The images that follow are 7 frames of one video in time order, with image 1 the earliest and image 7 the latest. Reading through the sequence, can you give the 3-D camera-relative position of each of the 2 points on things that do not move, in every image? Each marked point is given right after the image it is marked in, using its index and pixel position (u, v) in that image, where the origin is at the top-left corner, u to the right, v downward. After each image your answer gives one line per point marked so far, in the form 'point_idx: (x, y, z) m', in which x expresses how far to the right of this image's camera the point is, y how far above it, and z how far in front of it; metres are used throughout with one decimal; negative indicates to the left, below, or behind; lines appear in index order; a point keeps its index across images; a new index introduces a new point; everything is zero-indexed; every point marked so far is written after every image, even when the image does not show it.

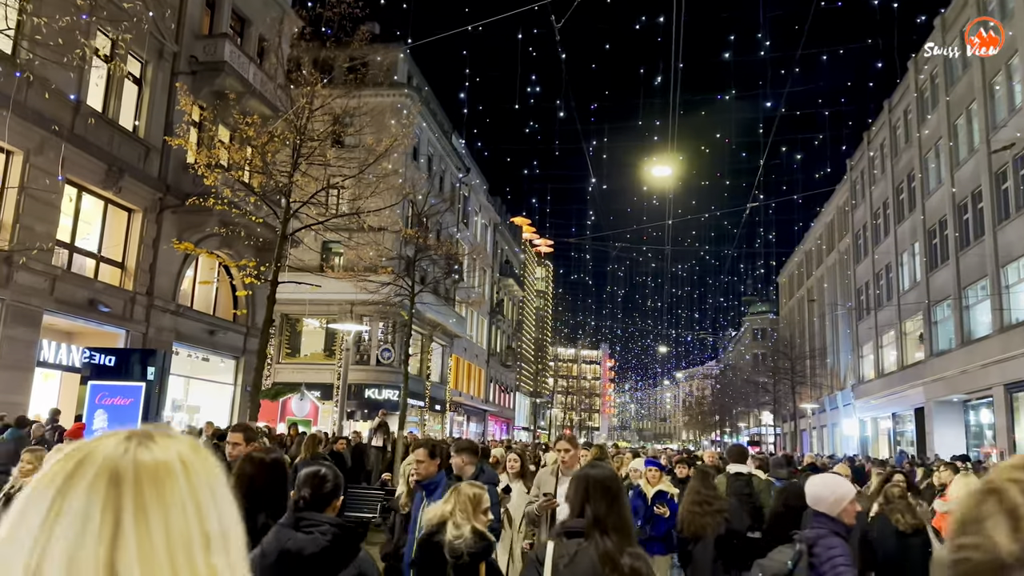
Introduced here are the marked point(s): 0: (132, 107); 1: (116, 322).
0: (-9.3, +4.4, +19.4) m
1: (-9.2, -0.8, +18.6) m
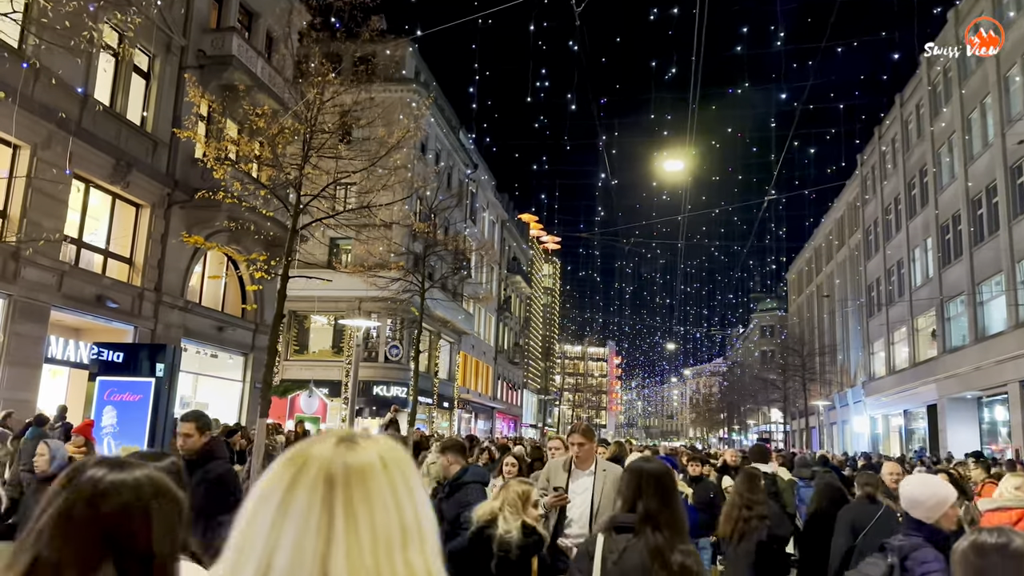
0: (-9.0, +4.5, +19.3) m
1: (-9.0, -0.7, +18.4) m
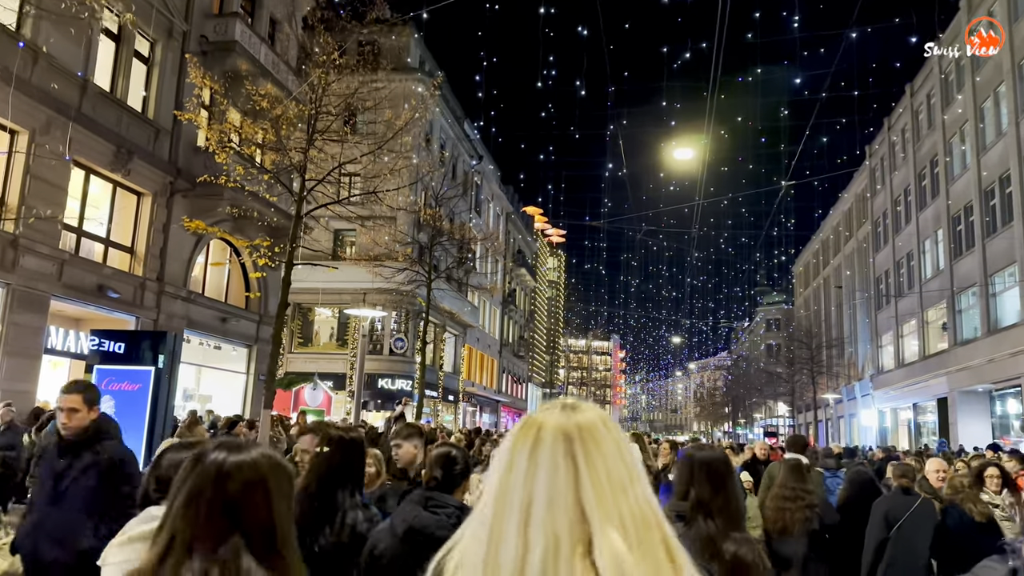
0: (-8.8, +4.7, +18.9) m
1: (-8.8, -0.5, +18.1) m
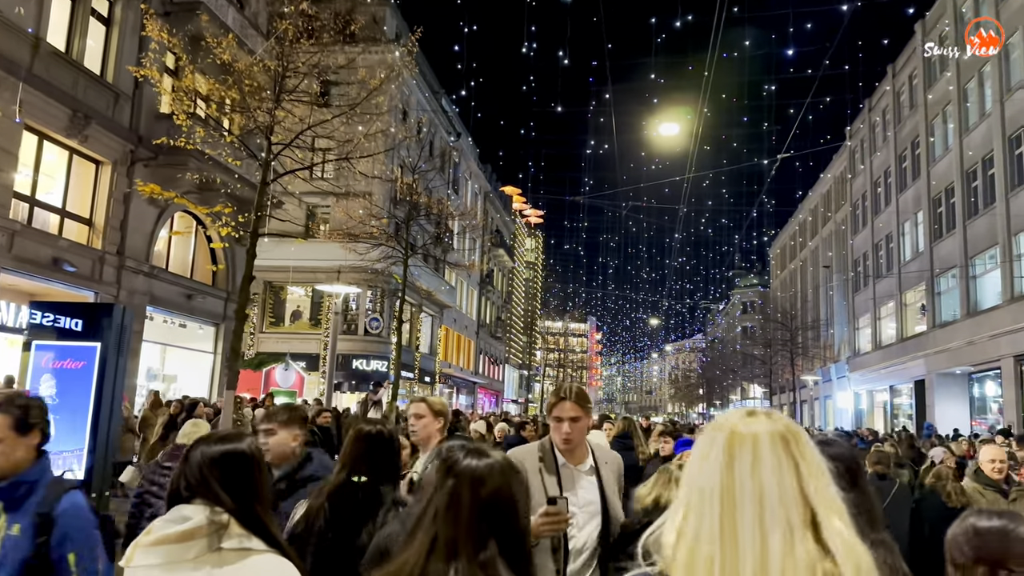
0: (-9.2, +5.3, +17.8) m
1: (-9.2, +0.1, +17.1) m
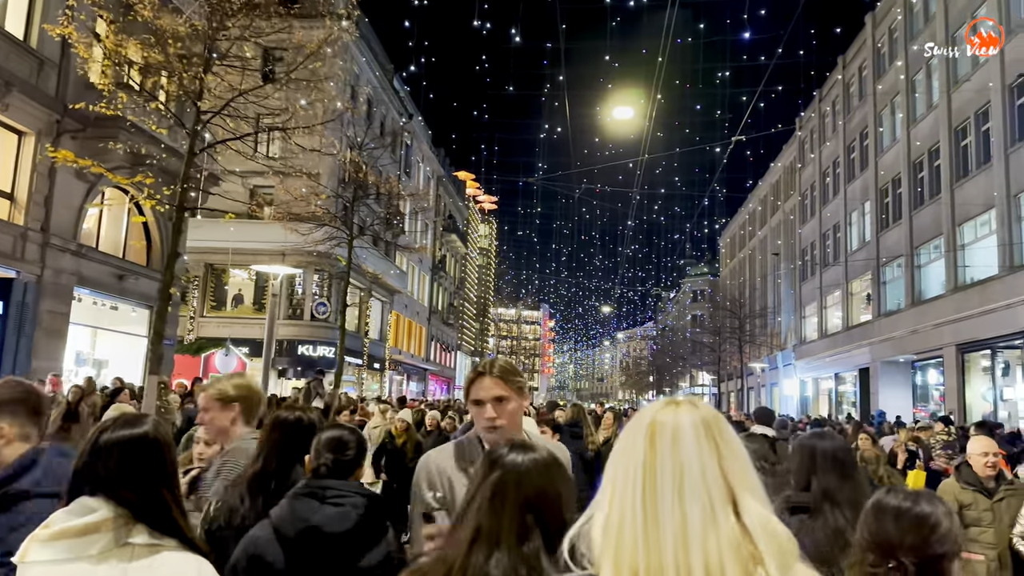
0: (-10.2, +5.8, +16.6) m
1: (-10.2, +0.5, +16.0) m
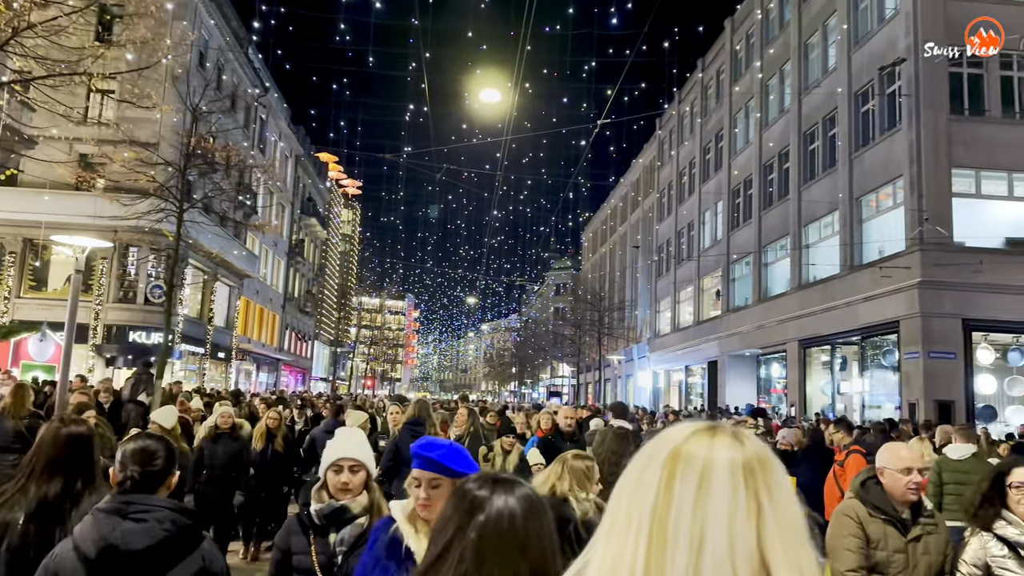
0: (-12.8, +6.3, +13.5) m
1: (-12.9, +1.1, +13.0) m
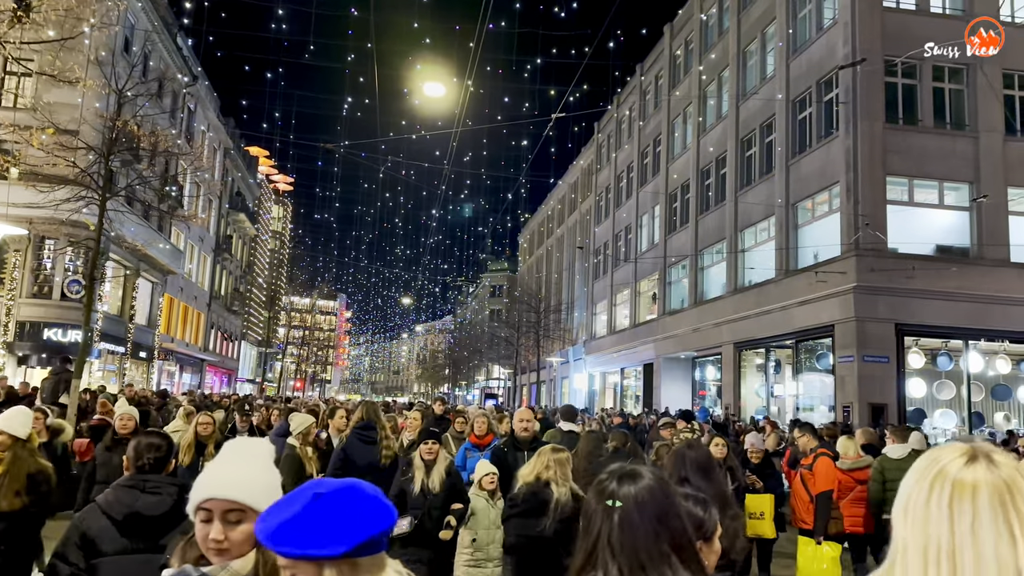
0: (-13.6, +6.5, +12.0) m
1: (-13.6, +1.3, +11.4) m
